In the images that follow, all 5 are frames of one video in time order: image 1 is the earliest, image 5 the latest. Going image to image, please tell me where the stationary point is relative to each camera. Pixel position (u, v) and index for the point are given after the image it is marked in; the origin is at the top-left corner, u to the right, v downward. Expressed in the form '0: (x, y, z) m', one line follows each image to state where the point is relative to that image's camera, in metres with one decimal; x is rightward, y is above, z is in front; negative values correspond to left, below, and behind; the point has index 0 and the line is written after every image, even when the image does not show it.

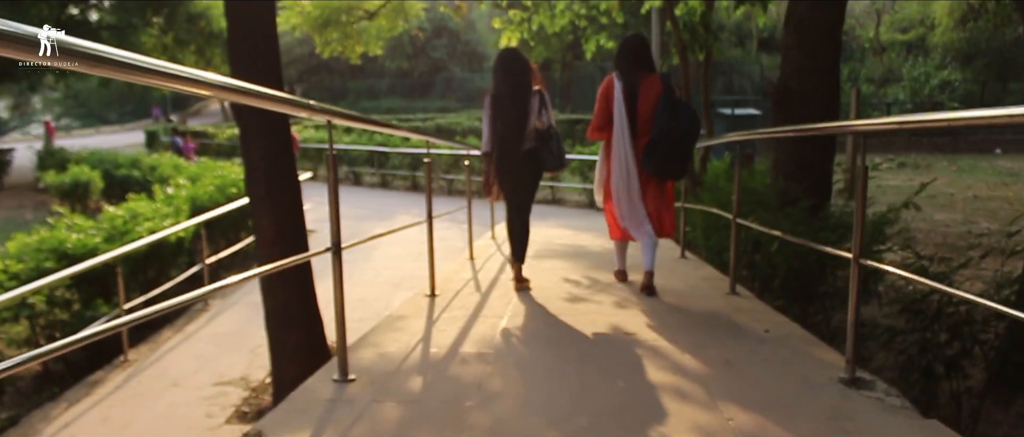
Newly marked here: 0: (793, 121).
0: (+2.1, +0.7, +6.7) m
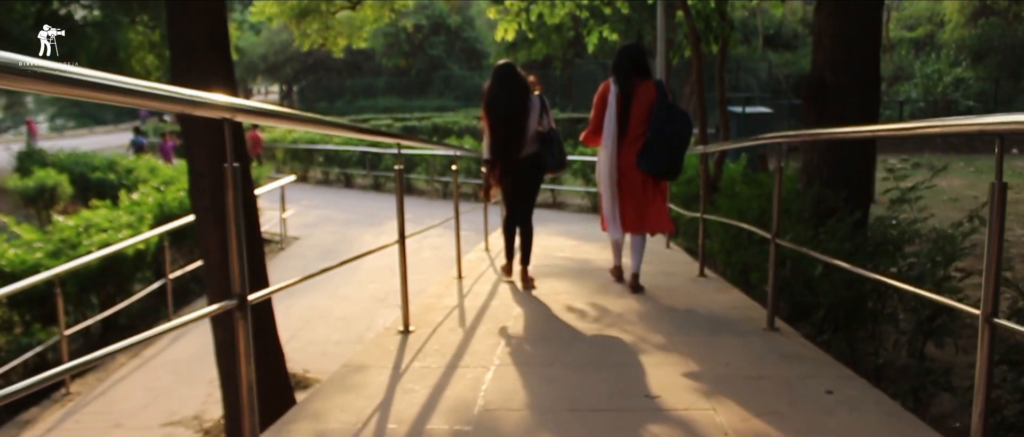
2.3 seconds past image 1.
0: (+2.1, +0.6, +5.9) m
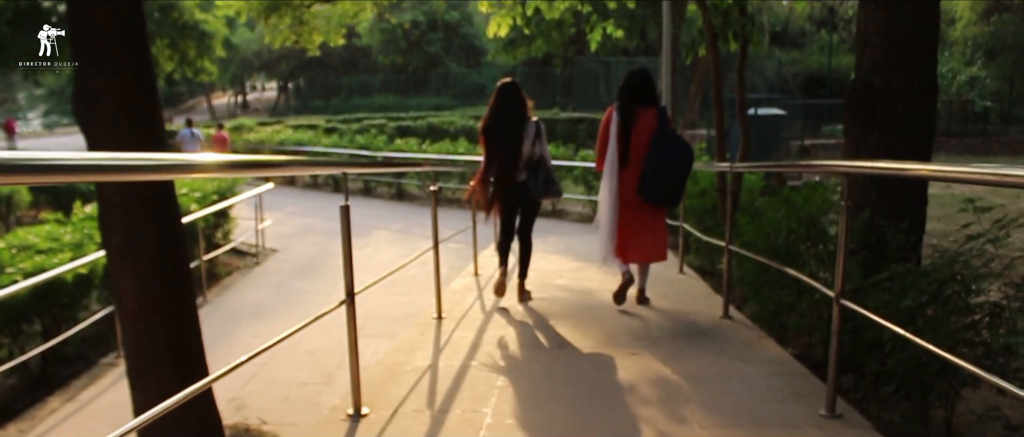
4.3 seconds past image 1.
0: (+2.0, +0.5, +5.0) m
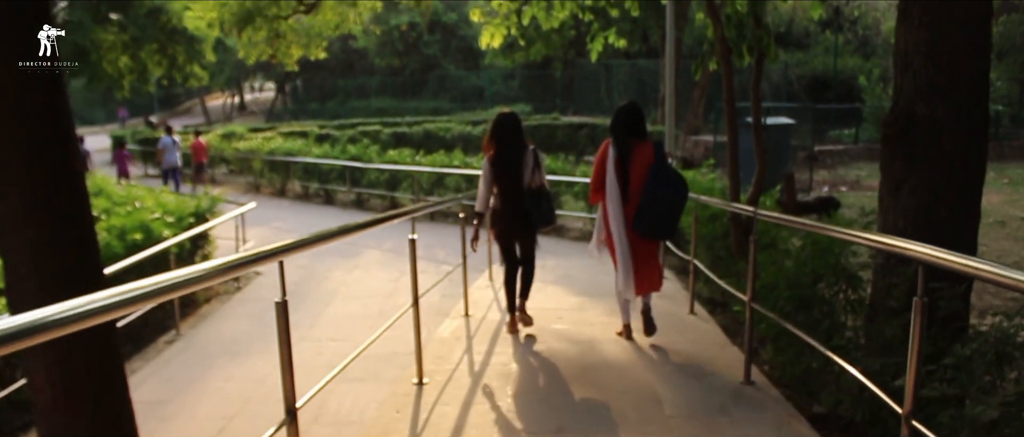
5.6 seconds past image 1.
0: (+2.0, +0.2, +4.3) m
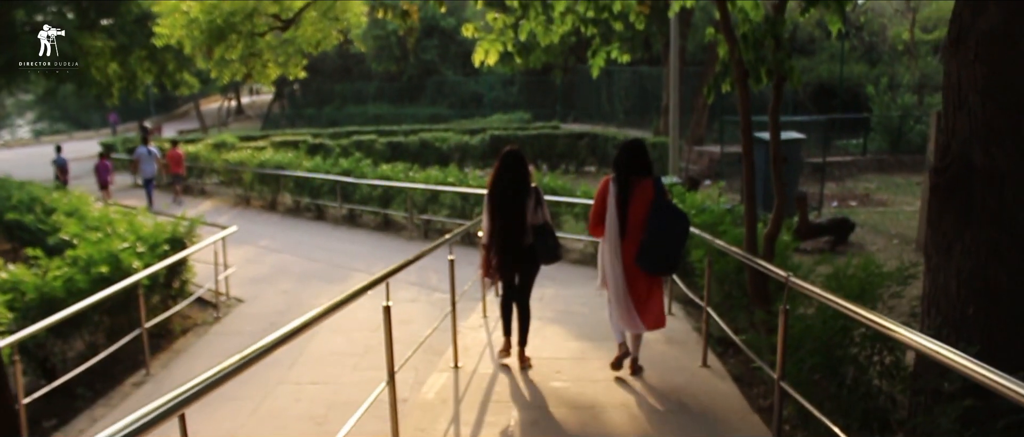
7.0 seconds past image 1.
0: (+1.9, 0.0, +3.8) m
